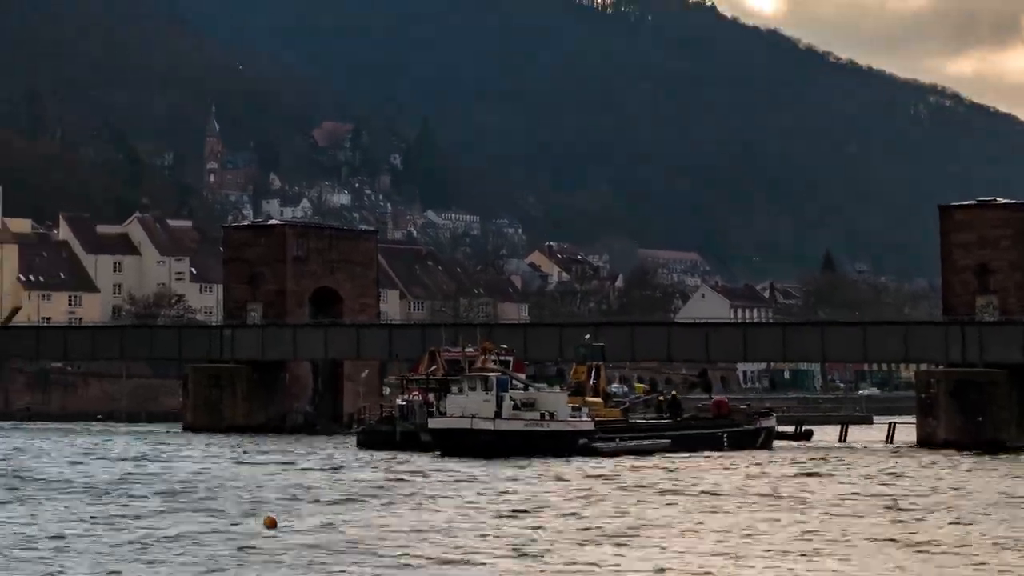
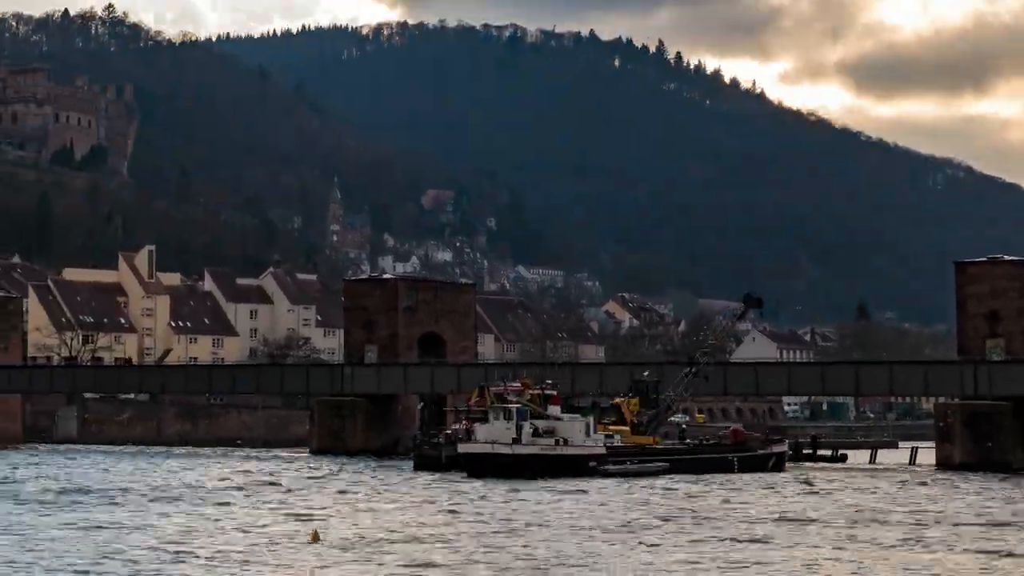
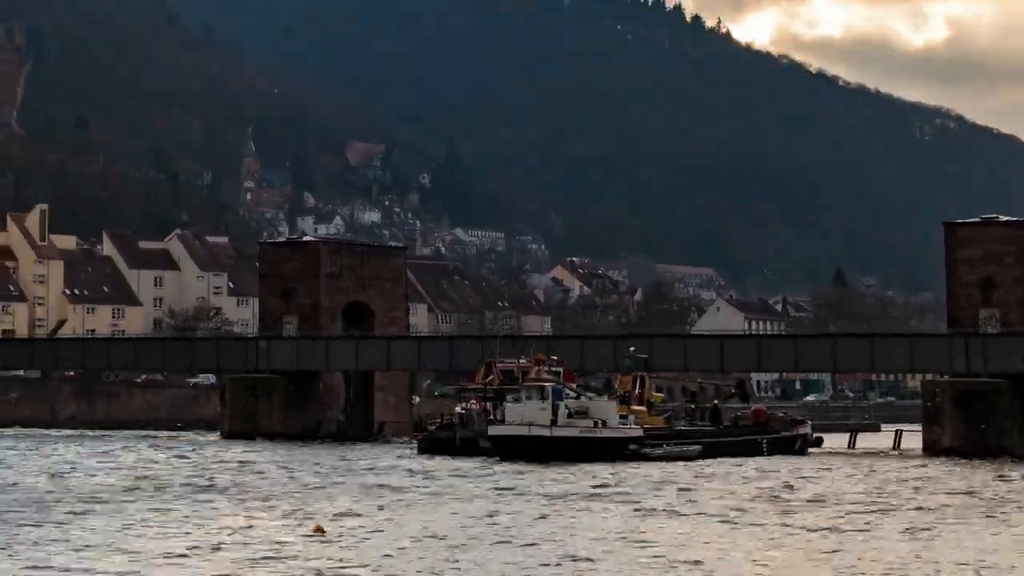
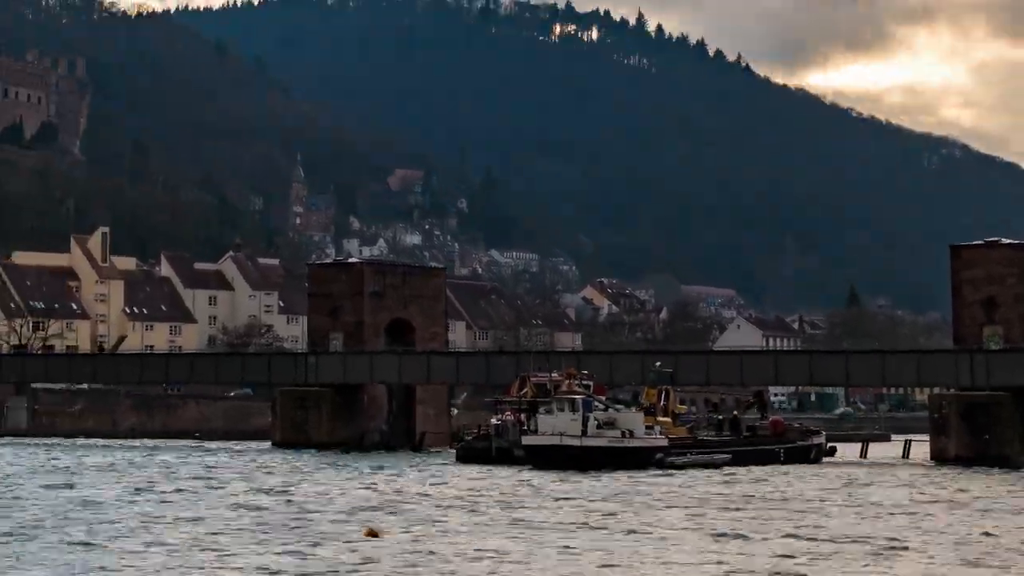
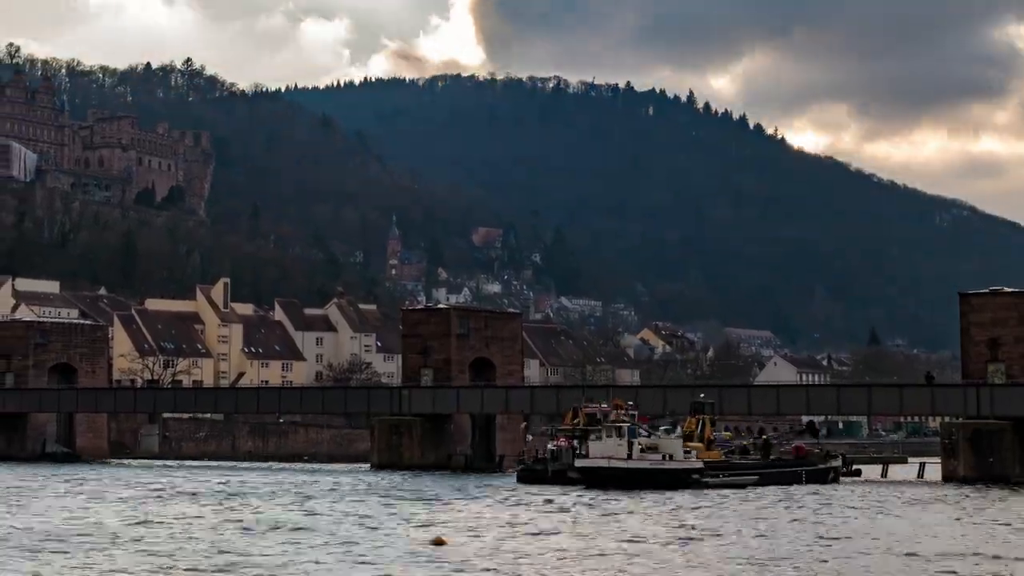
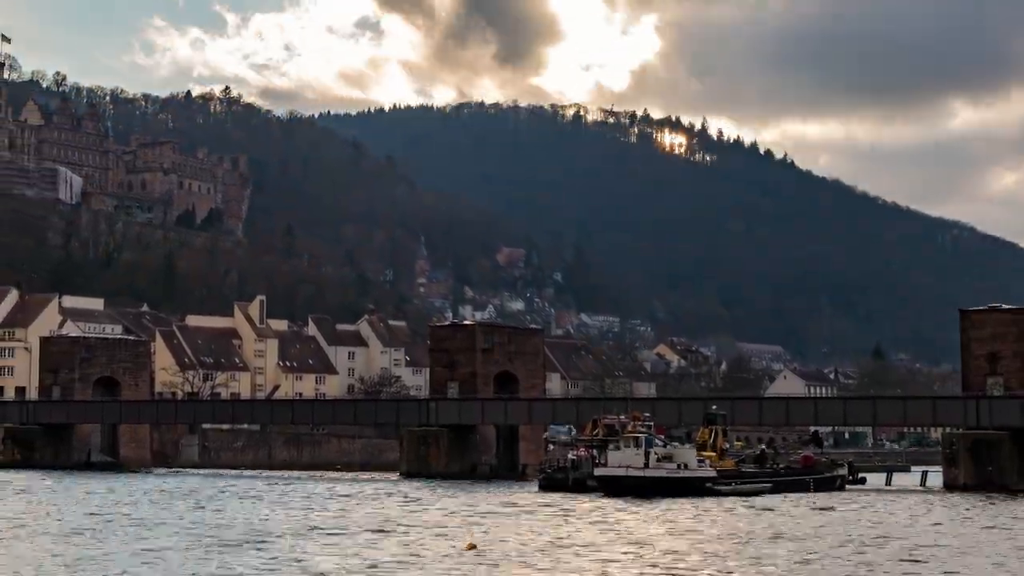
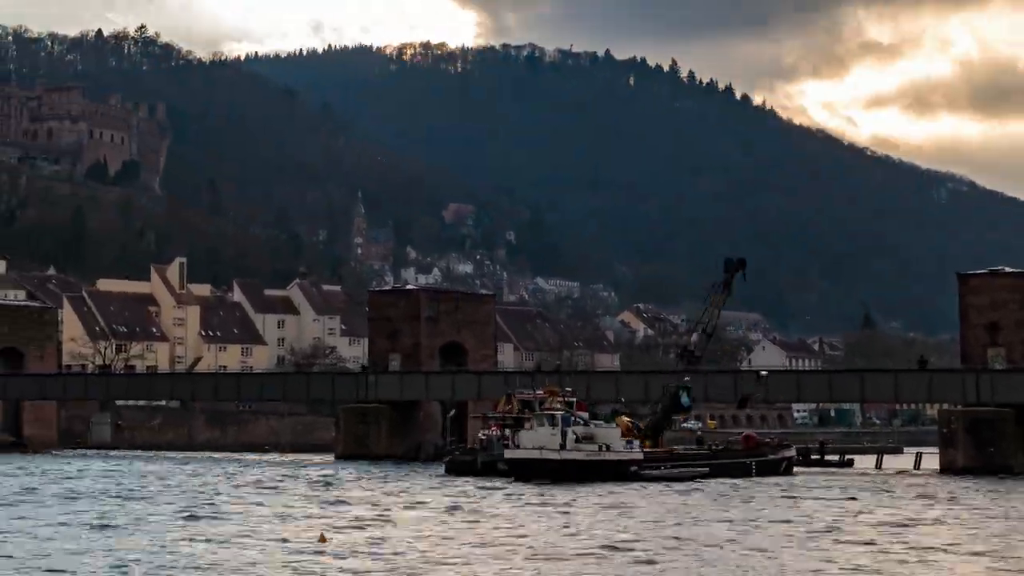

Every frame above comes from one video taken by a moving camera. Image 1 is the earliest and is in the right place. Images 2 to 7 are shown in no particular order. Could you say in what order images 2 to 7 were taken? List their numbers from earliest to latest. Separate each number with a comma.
3, 4, 2, 7, 5, 6
